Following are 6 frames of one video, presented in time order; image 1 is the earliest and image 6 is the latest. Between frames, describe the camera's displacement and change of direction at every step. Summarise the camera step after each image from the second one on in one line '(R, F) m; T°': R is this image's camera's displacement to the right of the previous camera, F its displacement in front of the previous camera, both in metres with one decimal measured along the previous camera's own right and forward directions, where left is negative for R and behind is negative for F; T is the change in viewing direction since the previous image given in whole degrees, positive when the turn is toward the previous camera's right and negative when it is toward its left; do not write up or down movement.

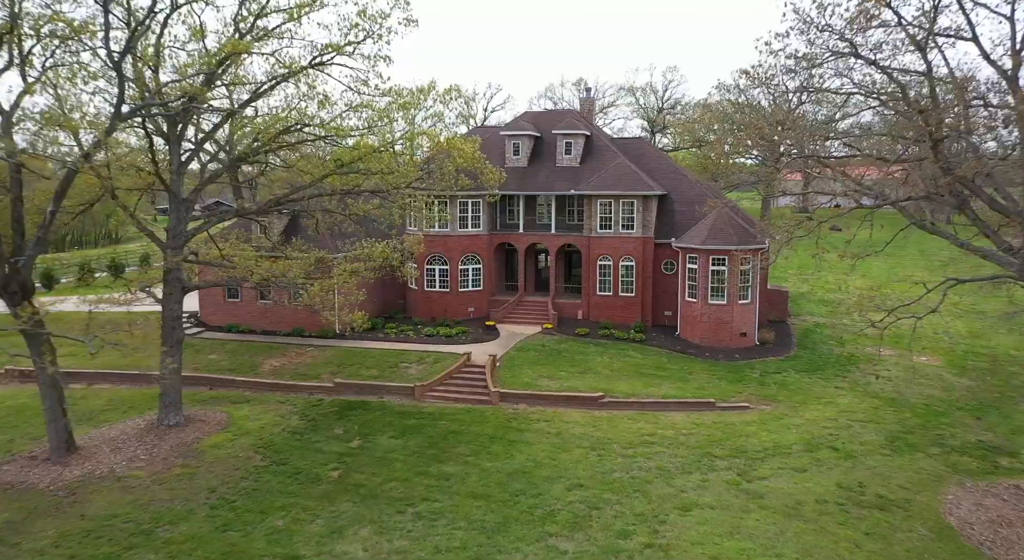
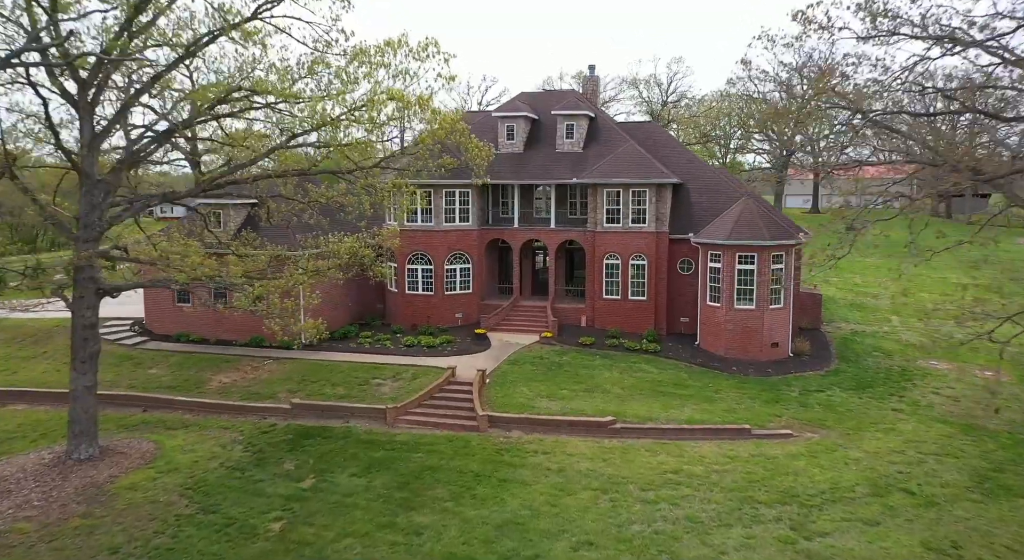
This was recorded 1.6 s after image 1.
(+0.2, +3.8) m; 0°
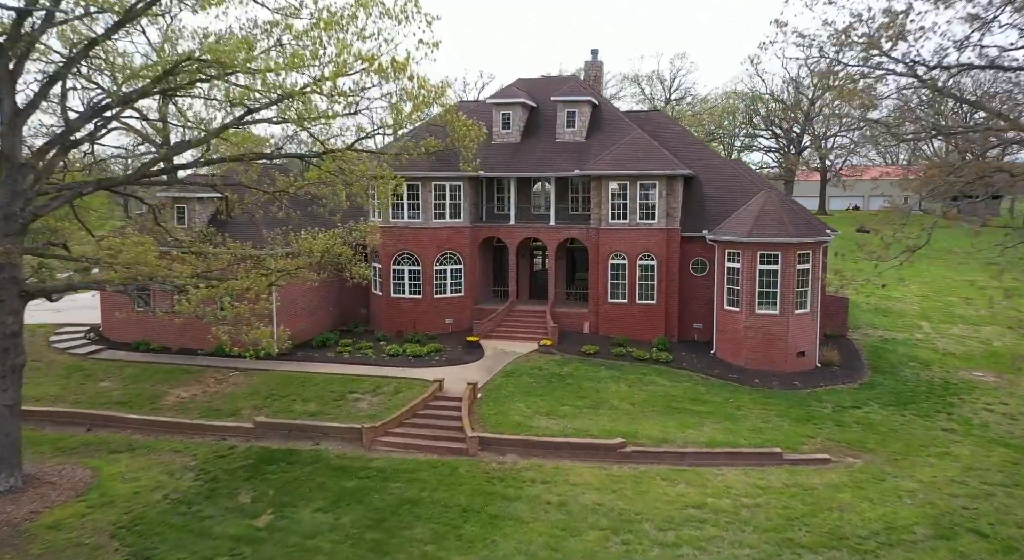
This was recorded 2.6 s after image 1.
(+0.1, +2.4) m; 0°
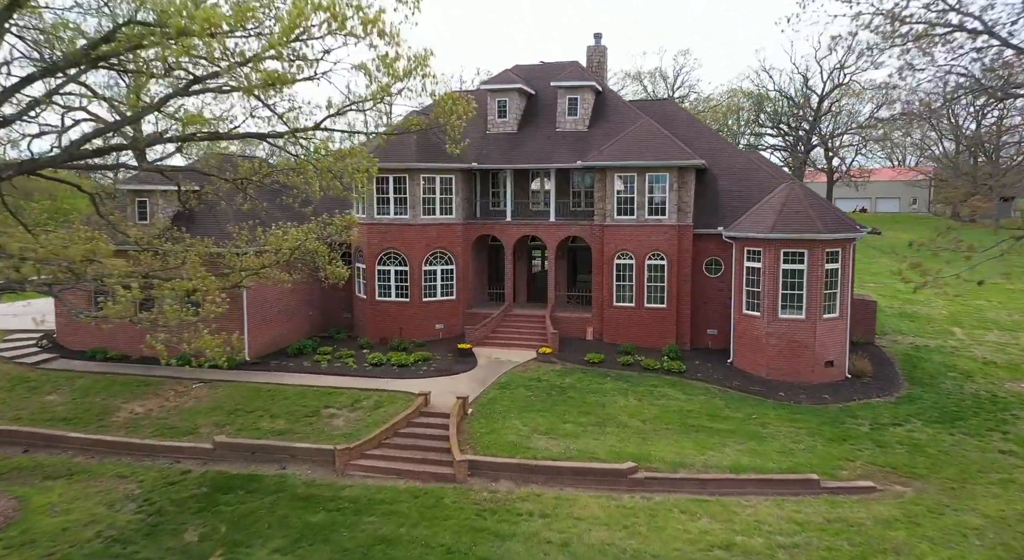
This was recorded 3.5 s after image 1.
(+0.1, +2.1) m; 0°
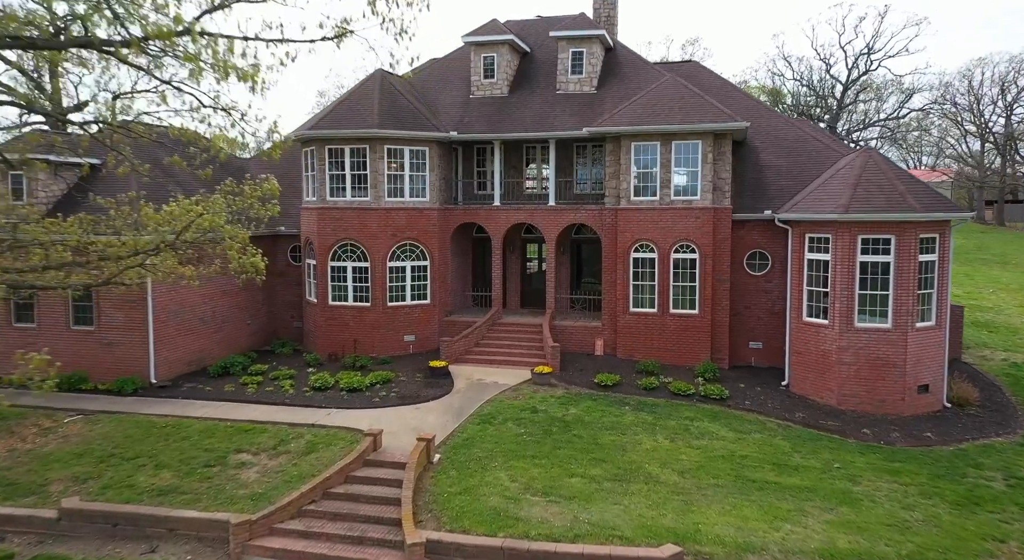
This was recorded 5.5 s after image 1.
(+0.3, +4.7) m; 0°
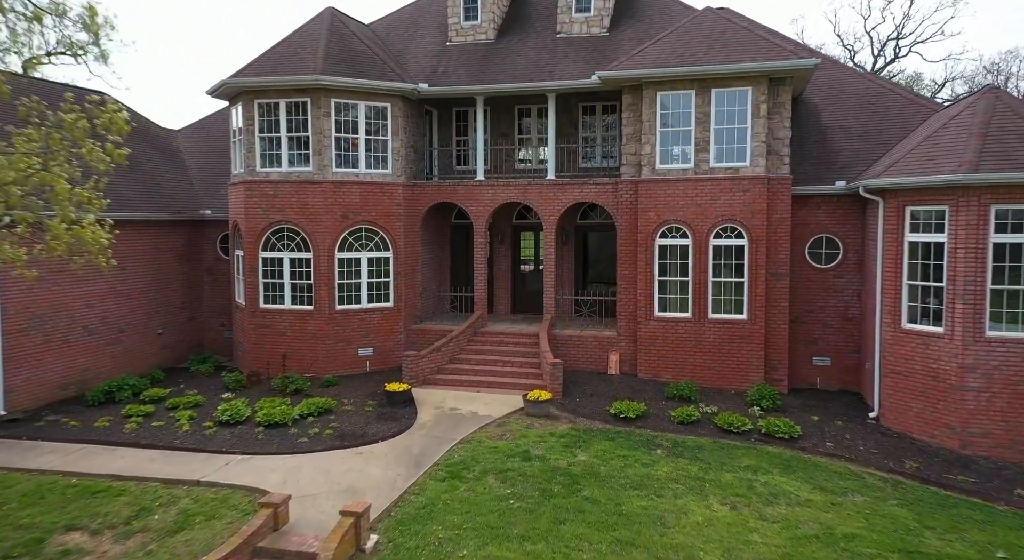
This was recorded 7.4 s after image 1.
(+0.2, +4.2) m; 0°
